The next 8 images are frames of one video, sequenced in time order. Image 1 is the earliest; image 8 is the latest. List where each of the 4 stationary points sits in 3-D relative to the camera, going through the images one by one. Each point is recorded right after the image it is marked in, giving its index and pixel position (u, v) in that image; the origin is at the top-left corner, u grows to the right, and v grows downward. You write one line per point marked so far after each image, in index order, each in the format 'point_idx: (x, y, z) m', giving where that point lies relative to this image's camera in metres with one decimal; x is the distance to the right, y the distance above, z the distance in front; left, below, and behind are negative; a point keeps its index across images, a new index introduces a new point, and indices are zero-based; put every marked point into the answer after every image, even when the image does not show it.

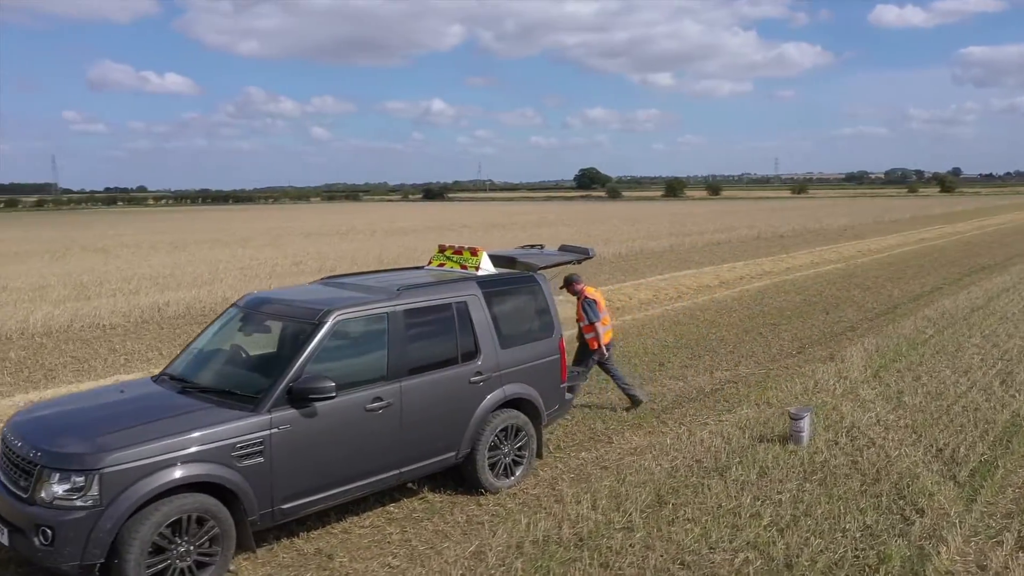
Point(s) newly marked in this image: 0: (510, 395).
0: (0.0, -0.9, +6.5) m
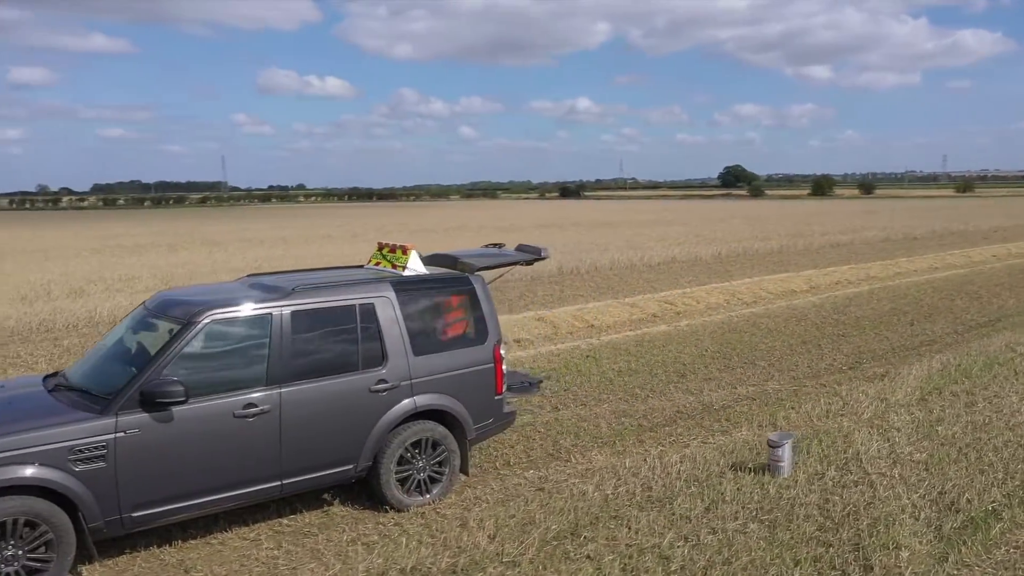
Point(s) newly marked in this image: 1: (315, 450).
0: (-0.7, -0.9, +6.1) m
1: (-1.4, -1.1, +5.6) m
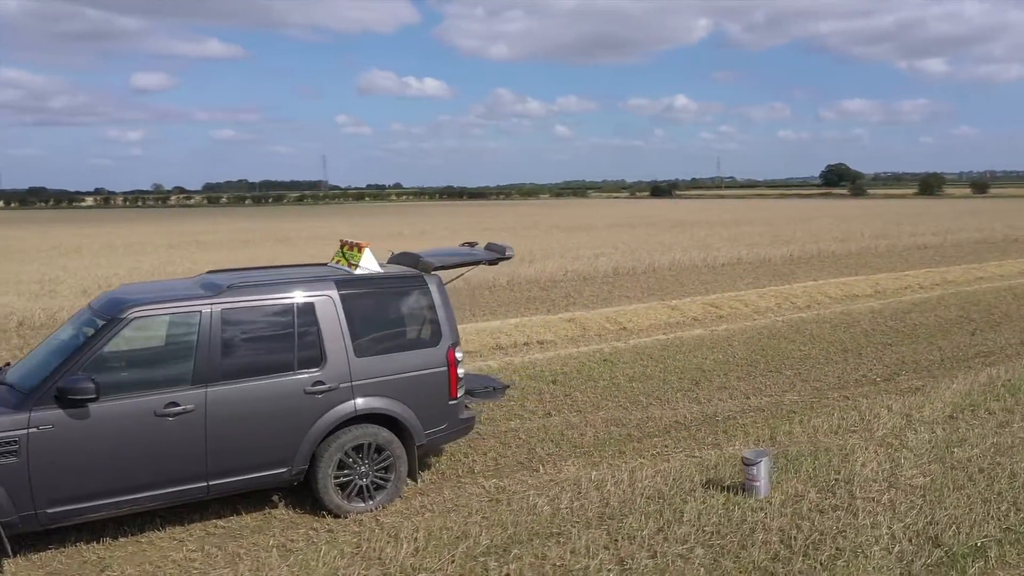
0: (-1.1, -0.9, +5.9) m
1: (-1.8, -1.1, +5.5) m
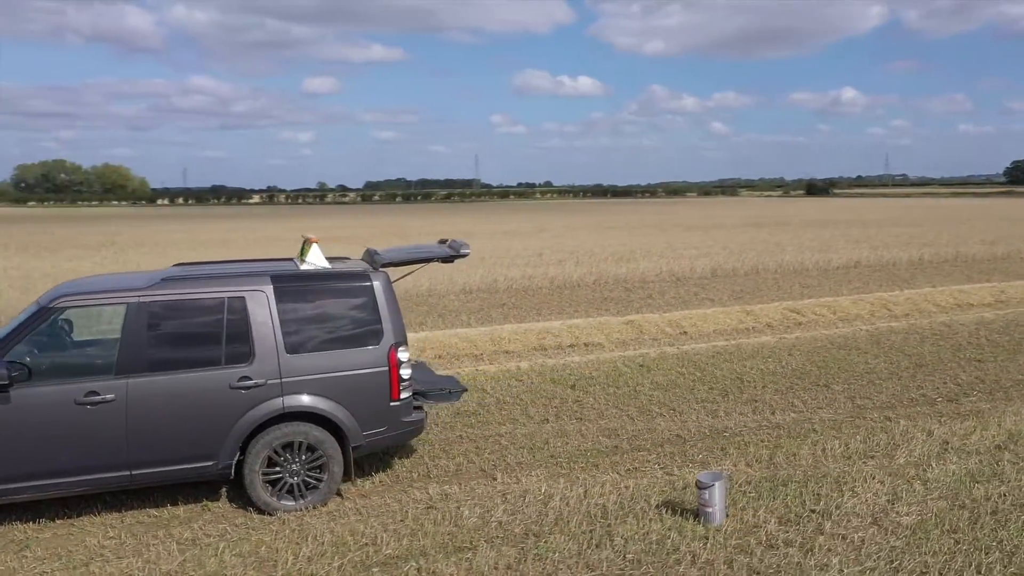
0: (-1.5, -0.8, +5.8) m
1: (-2.3, -1.0, +5.6) m
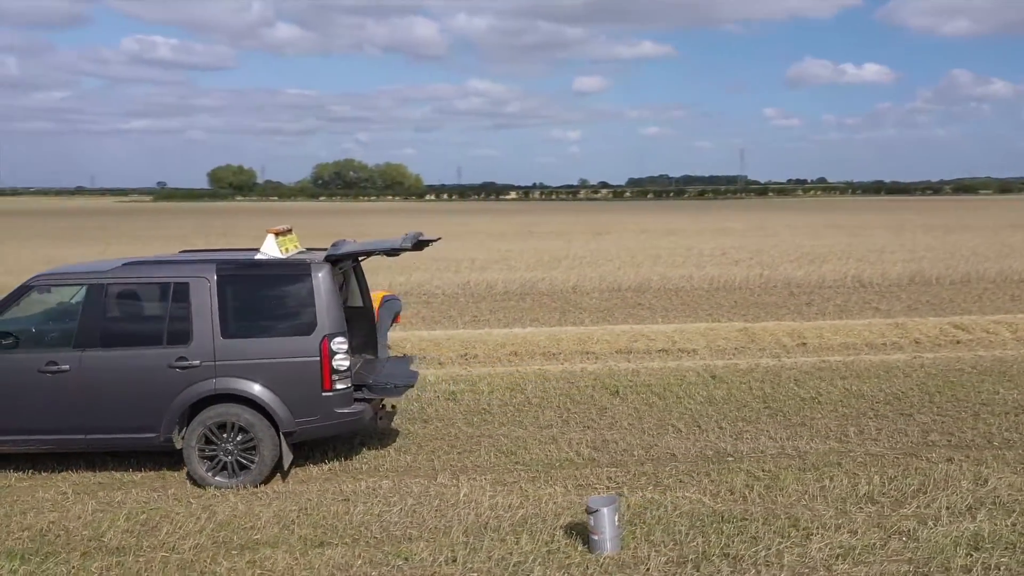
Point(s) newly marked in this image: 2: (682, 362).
0: (-2.1, -0.8, +6.1) m
1: (-3.0, -0.9, +6.1) m
2: (+2.2, -1.0, +10.7) m
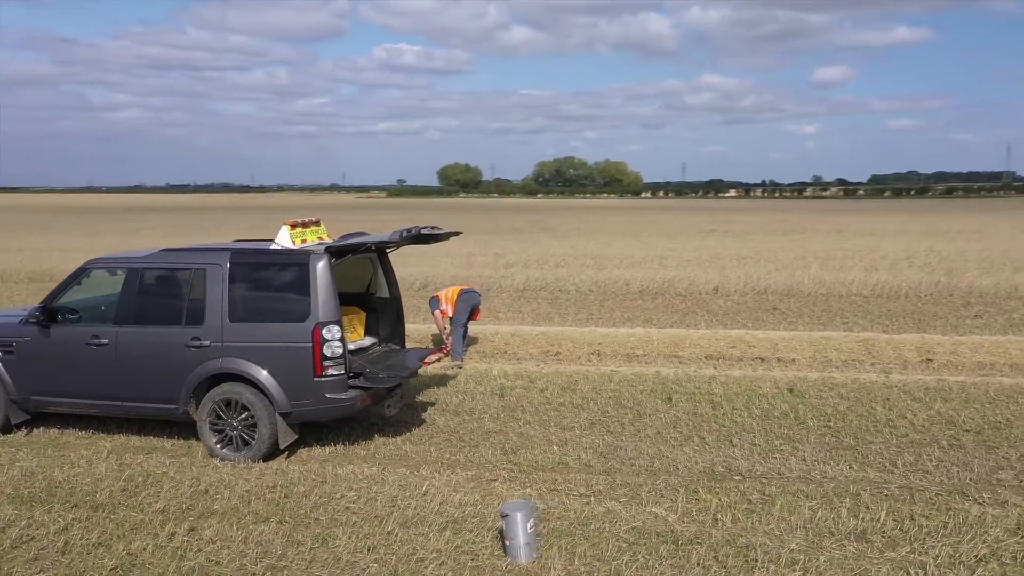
0: (-2.3, -0.7, +6.6) m
1: (-3.1, -0.8, +6.8) m
2: (+3.1, -1.0, +9.8) m
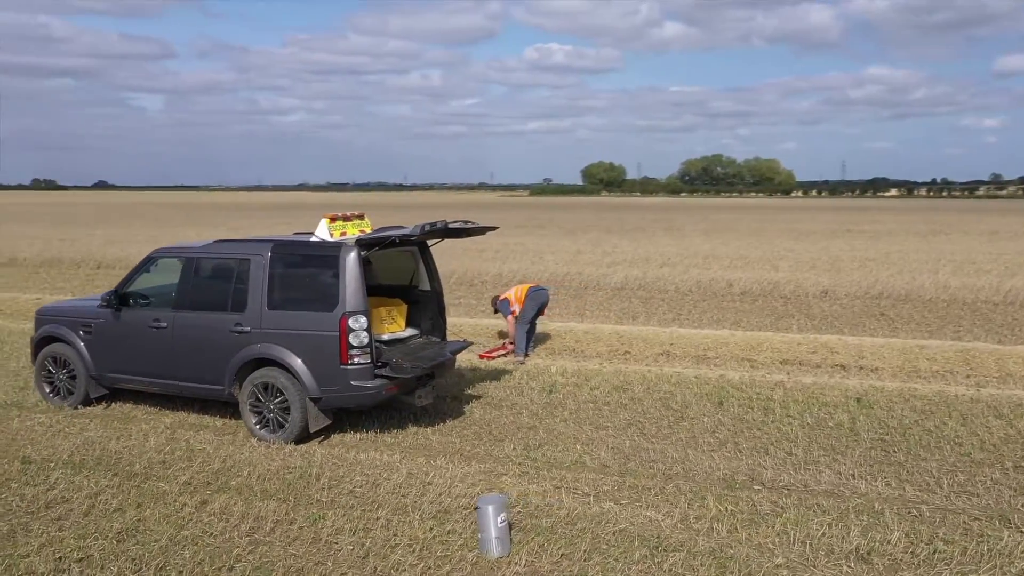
0: (-2.1, -0.6, +7.0) m
1: (-2.8, -0.7, +7.3) m
2: (+3.8, -1.0, +9.2) m
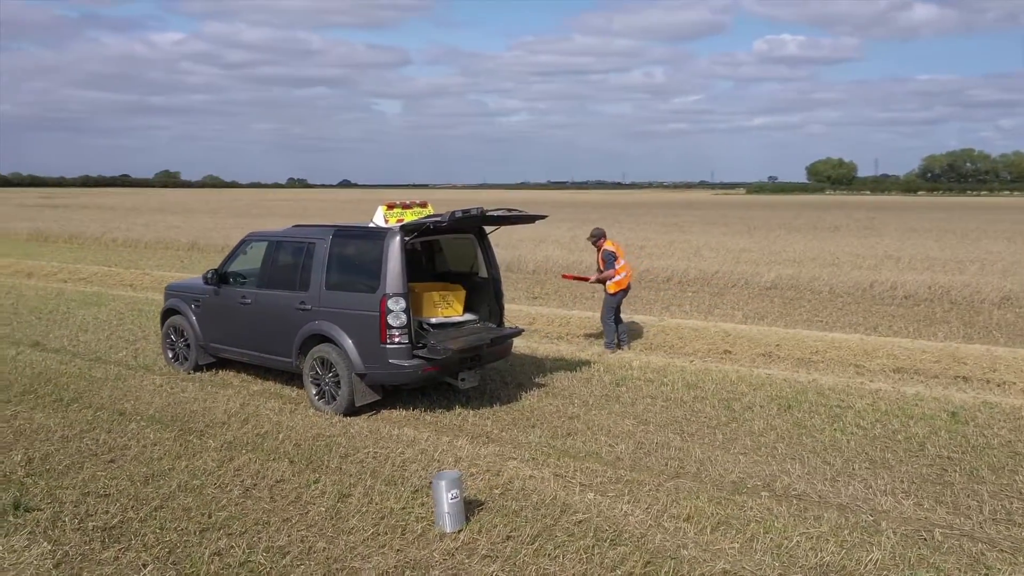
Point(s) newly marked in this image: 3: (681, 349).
0: (-1.7, -0.4, +7.5) m
1: (-2.4, -0.5, +8.1) m
2: (+4.5, -1.0, +8.2) m
3: (+2.1, -0.8, +10.3) m
